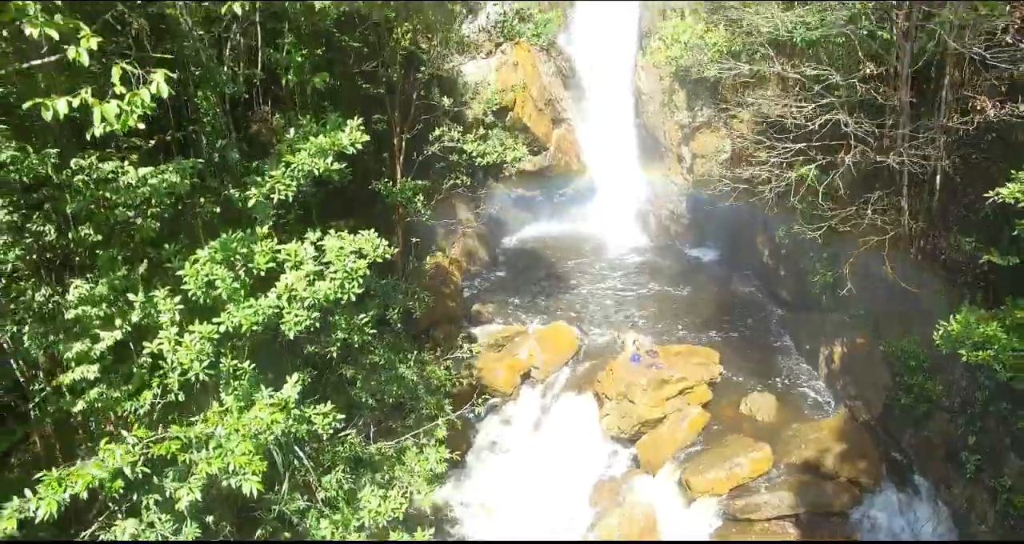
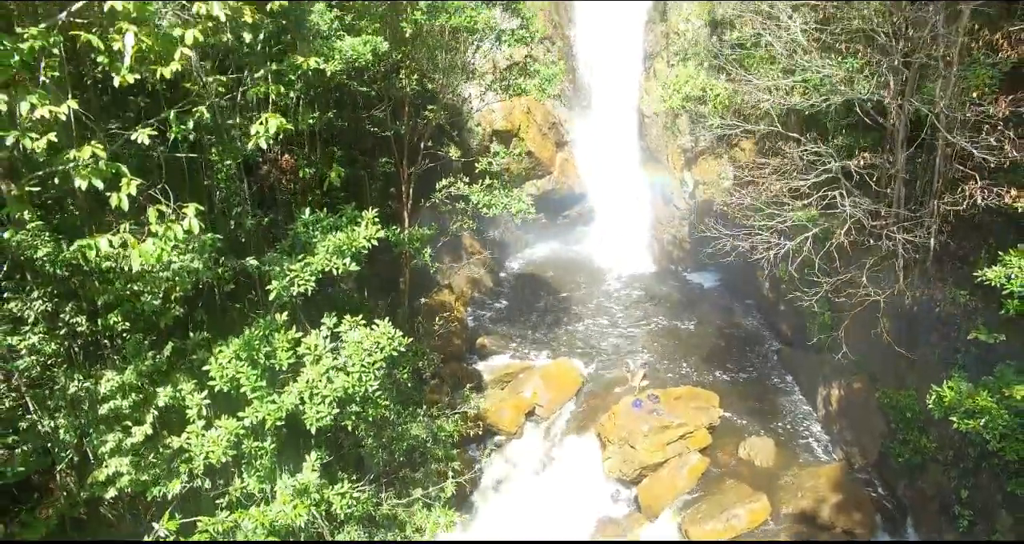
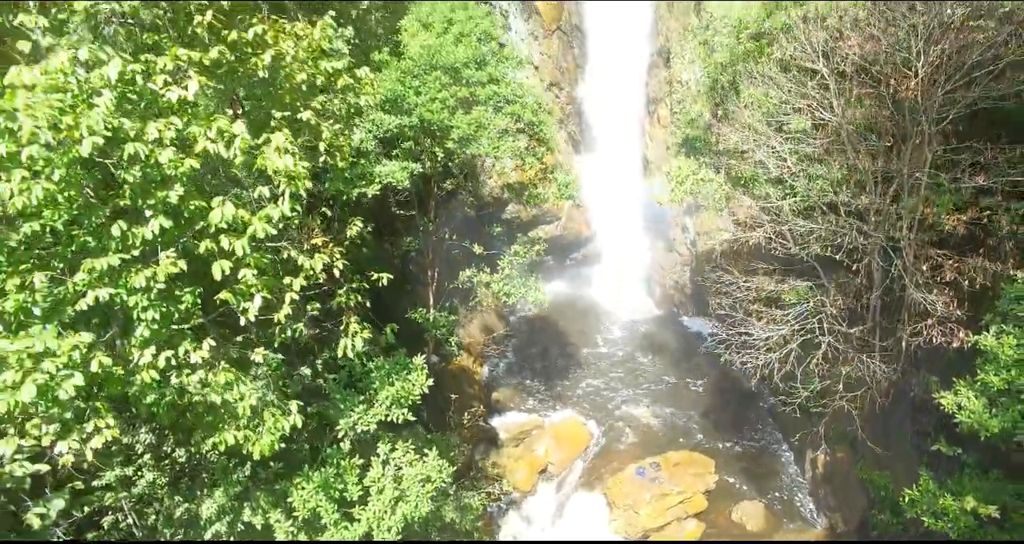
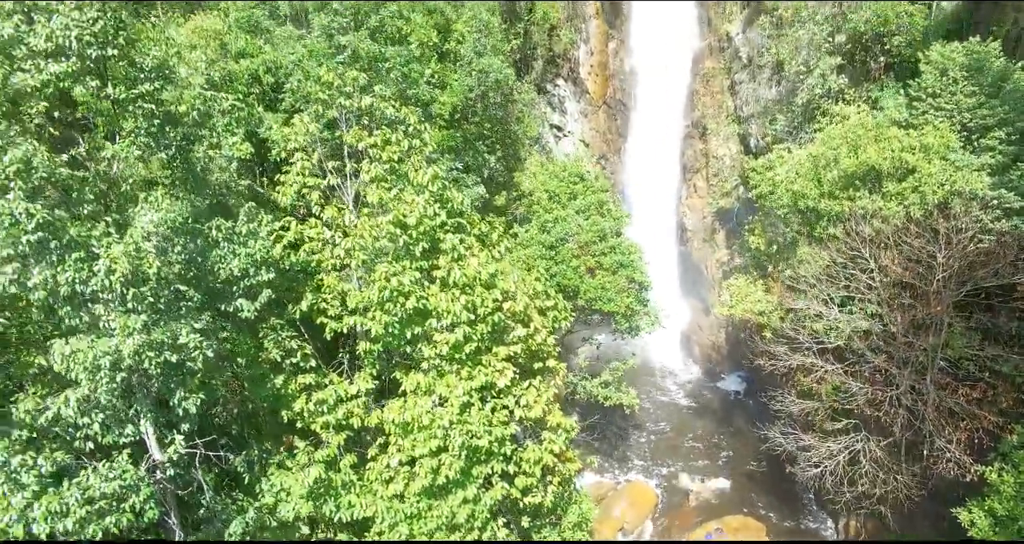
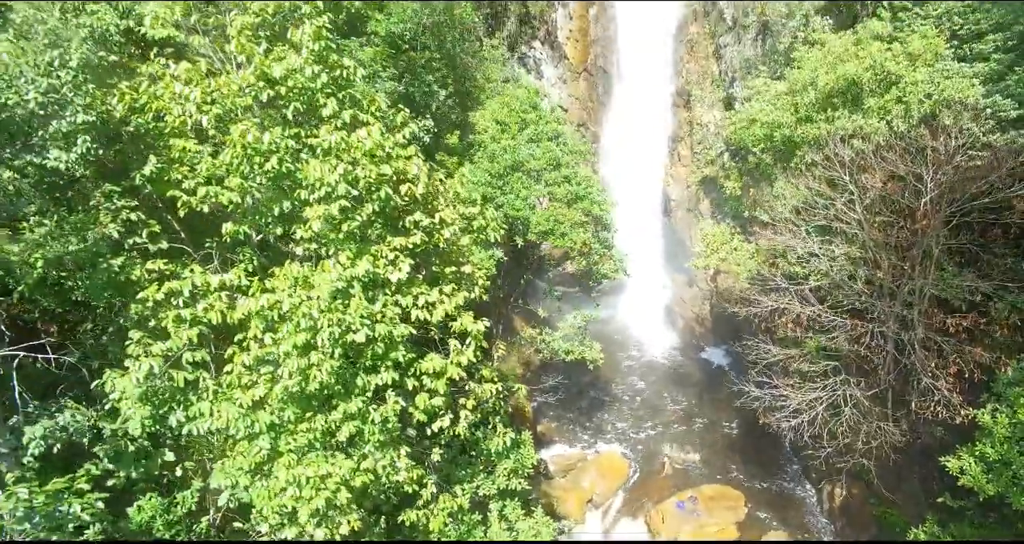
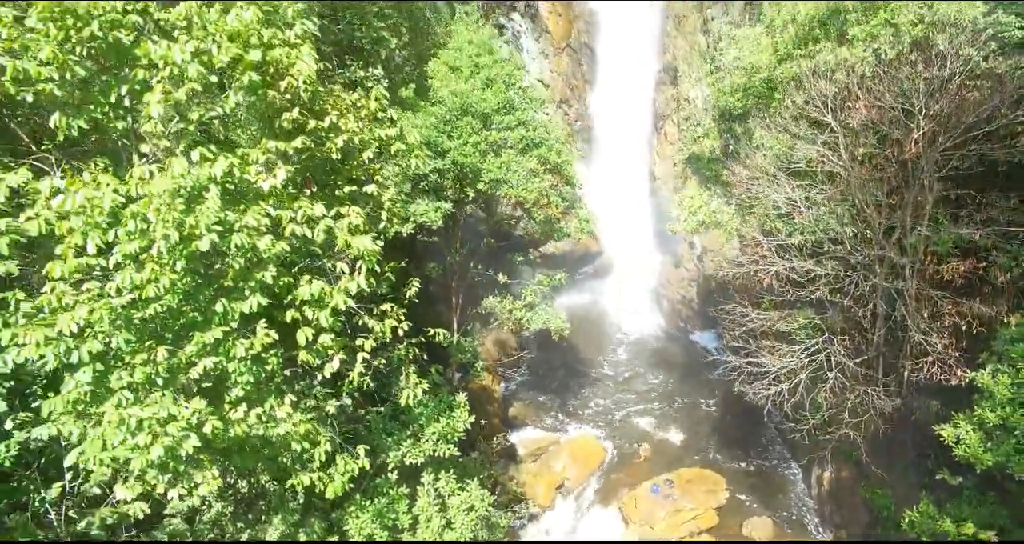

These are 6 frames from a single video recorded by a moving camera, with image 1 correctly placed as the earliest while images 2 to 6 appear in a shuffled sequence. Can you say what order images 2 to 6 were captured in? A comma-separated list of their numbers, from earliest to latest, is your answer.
2, 3, 6, 5, 4
